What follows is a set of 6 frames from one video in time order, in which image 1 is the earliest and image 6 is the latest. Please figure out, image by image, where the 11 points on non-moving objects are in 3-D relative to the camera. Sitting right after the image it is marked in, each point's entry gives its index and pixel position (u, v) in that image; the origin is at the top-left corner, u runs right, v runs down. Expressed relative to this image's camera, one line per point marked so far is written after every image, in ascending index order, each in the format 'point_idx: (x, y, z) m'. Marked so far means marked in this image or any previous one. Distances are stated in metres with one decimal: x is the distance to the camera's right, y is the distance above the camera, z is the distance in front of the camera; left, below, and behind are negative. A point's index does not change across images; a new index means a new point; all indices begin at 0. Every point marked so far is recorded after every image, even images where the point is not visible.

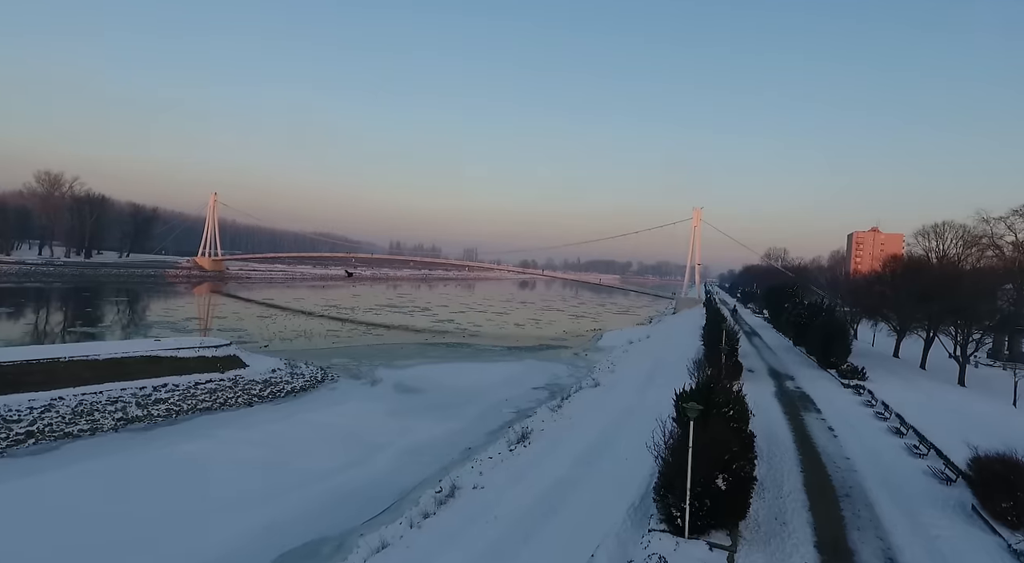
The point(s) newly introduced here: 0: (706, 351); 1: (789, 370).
0: (+4.6, -1.7, +13.7) m
1: (+7.0, -2.2, +14.7) m
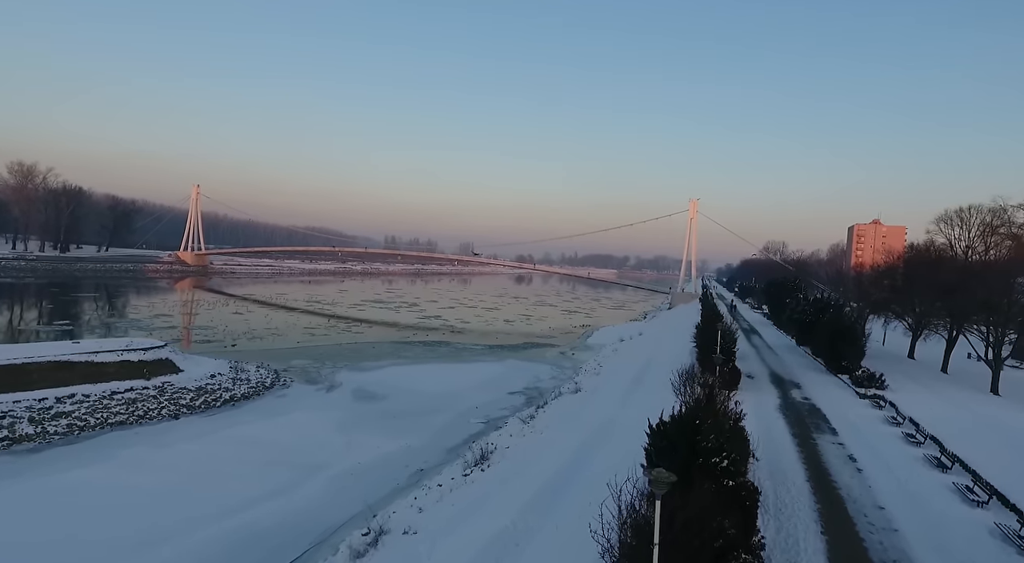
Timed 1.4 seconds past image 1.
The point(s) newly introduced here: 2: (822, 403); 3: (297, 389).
0: (+3.8, -1.5, +11.9) m
1: (+6.2, -2.1, +12.9) m
2: (+5.5, -2.2, +10.4) m
3: (-5.9, -2.9, +15.9) m
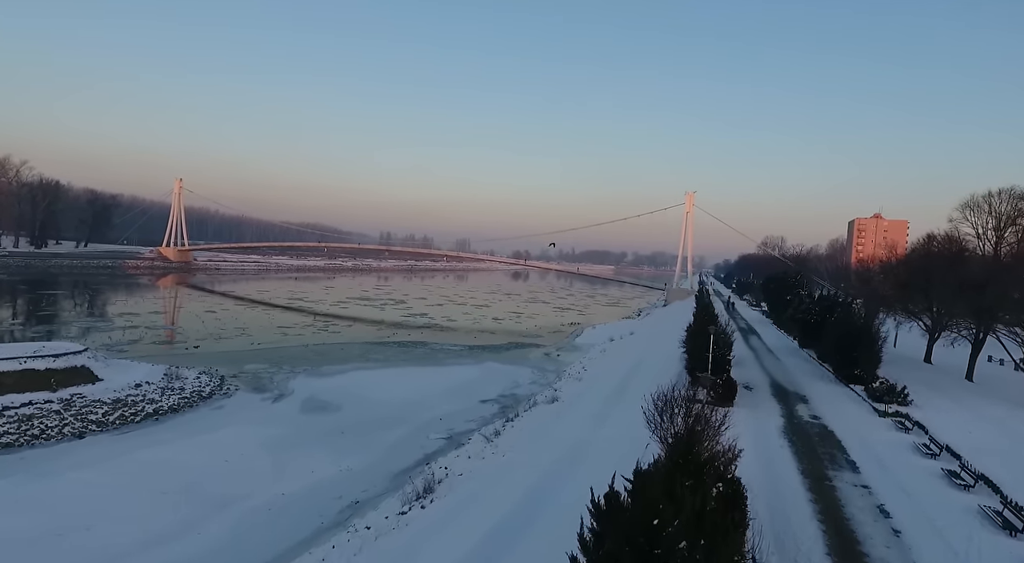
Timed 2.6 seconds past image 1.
0: (+3.1, -1.5, +10.2) m
1: (+5.5, -2.0, +11.2) m
2: (+4.8, -2.1, +8.6) m
3: (-6.6, -2.8, +14.2) m
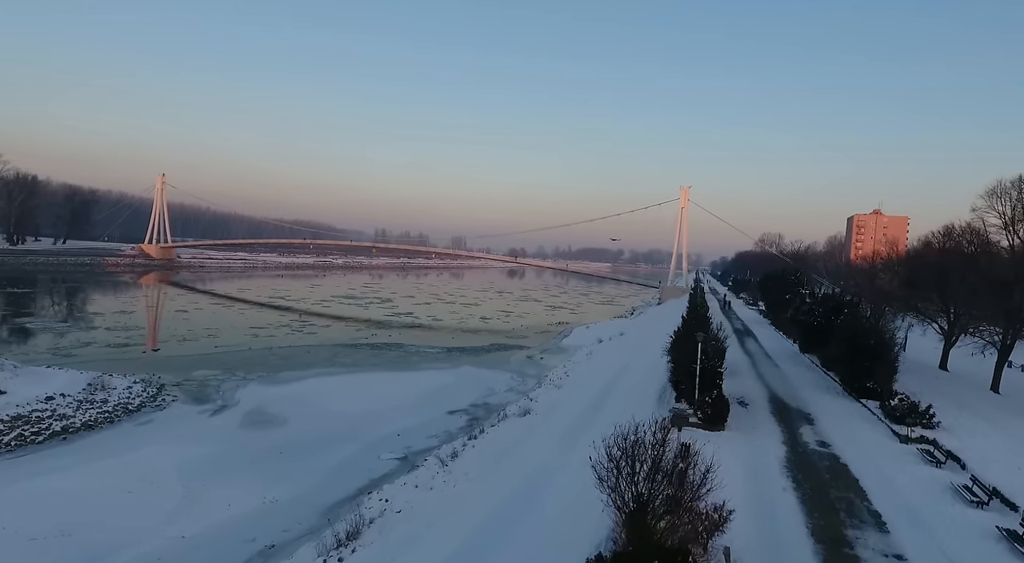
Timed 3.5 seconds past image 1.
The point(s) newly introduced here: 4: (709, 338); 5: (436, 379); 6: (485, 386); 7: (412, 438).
0: (+2.4, -1.4, +8.7) m
1: (+4.8, -2.0, +9.7) m
2: (+4.1, -2.1, +7.1) m
3: (-7.3, -2.8, +12.6) m
4: (+3.2, -0.9, +9.5) m
5: (-2.4, -3.0, +18.2) m
6: (-0.8, -3.1, +17.3) m
7: (-2.1, -3.2, +12.0) m
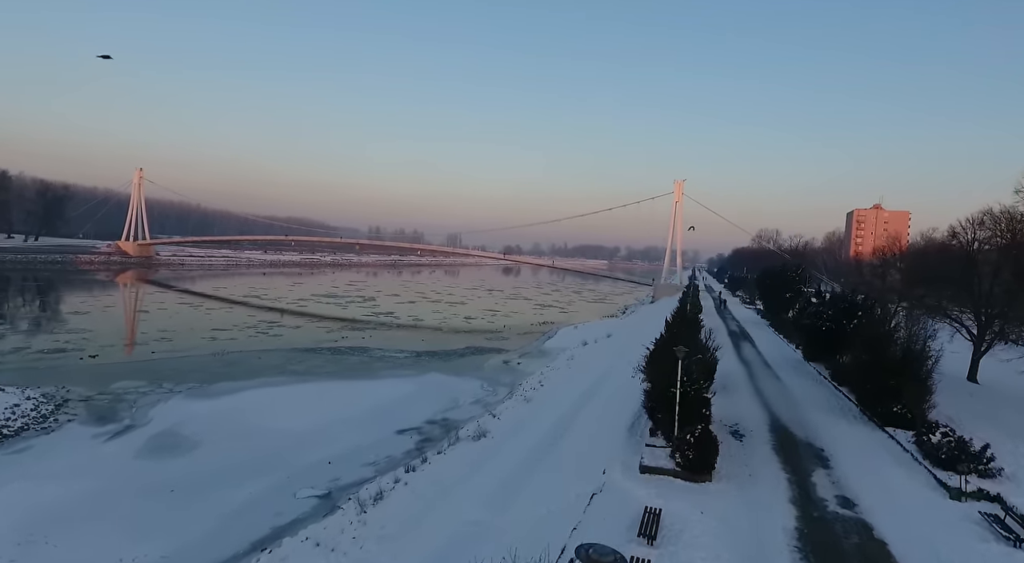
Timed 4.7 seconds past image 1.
0: (+1.6, -1.4, +6.8) m
1: (+4.0, -1.9, +7.8) m
2: (+3.3, -2.0, +5.2) m
3: (-8.2, -2.8, +10.7) m
4: (+2.3, -0.9, +7.5) m
5: (-3.2, -3.0, +16.2) m
6: (-1.6, -3.1, +15.4) m
7: (-2.9, -3.2, +10.1) m
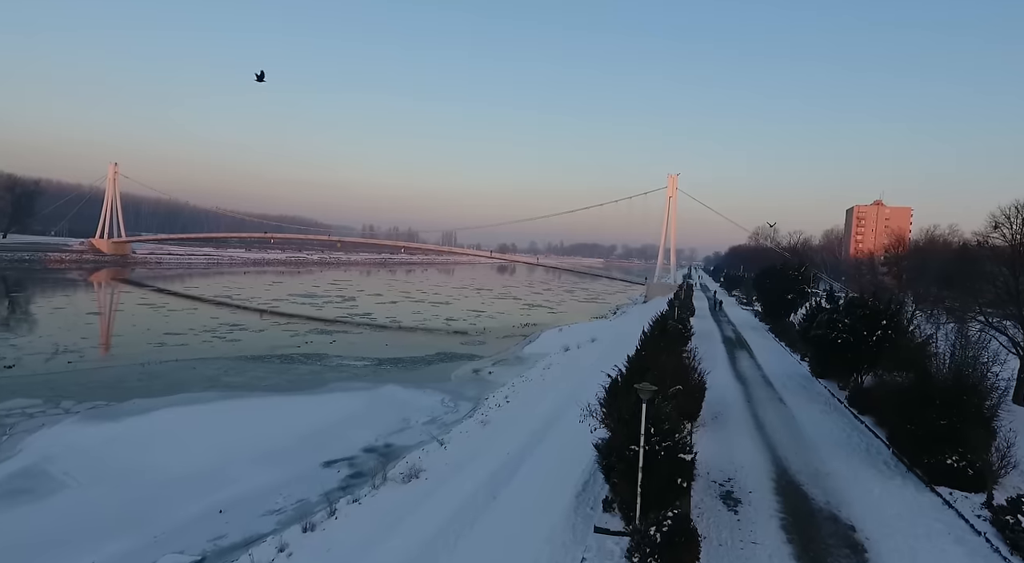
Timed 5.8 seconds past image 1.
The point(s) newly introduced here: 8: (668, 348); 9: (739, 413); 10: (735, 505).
0: (+0.8, -1.4, +4.7) m
1: (+3.1, -1.9, +5.8) m
2: (+2.5, -2.1, +3.2) m
3: (-9.0, -2.8, +8.6) m
4: (+1.5, -0.9, +5.5) m
5: (-4.1, -3.0, +14.1) m
6: (-2.5, -3.1, +13.3) m
7: (-3.8, -3.2, +8.0) m
8: (+2.0, -0.7, +7.1) m
9: (+3.2, -1.8, +8.3) m
10: (+2.0, -1.9, +5.2) m
